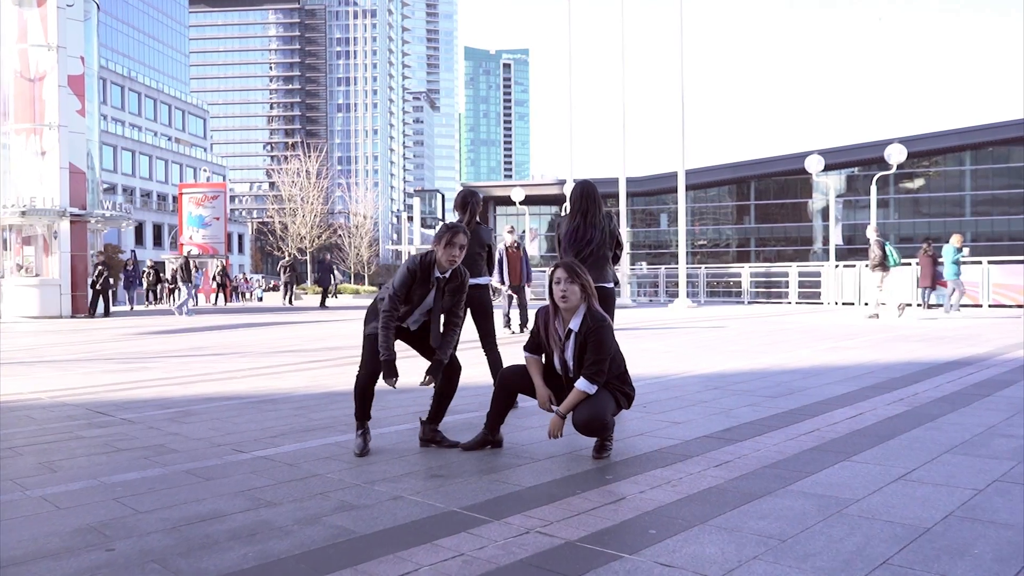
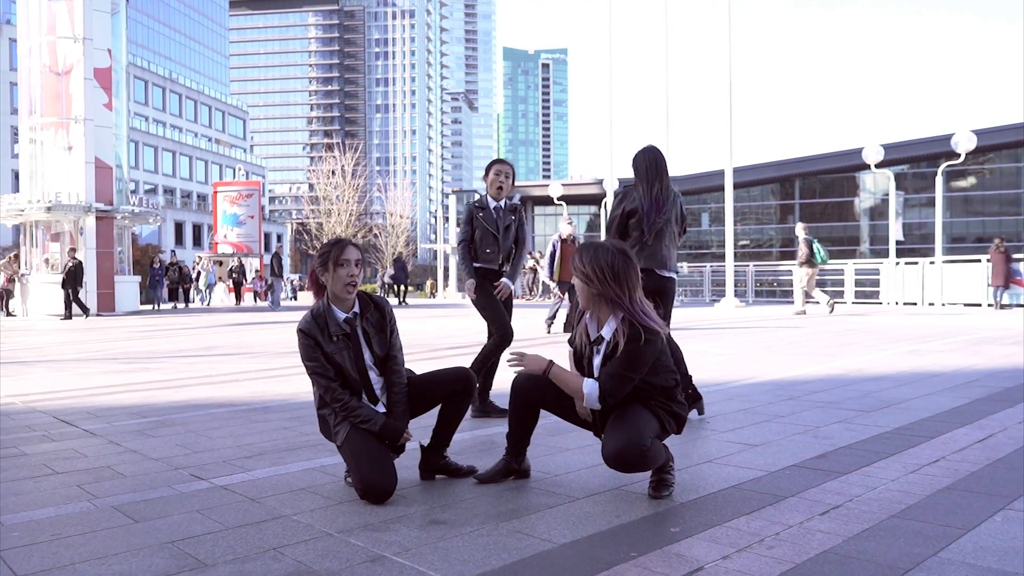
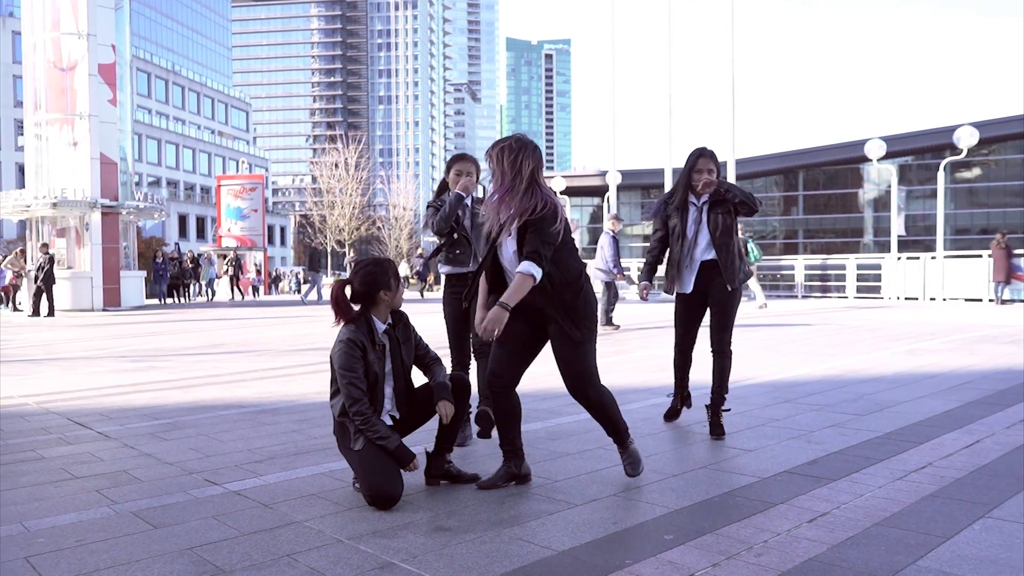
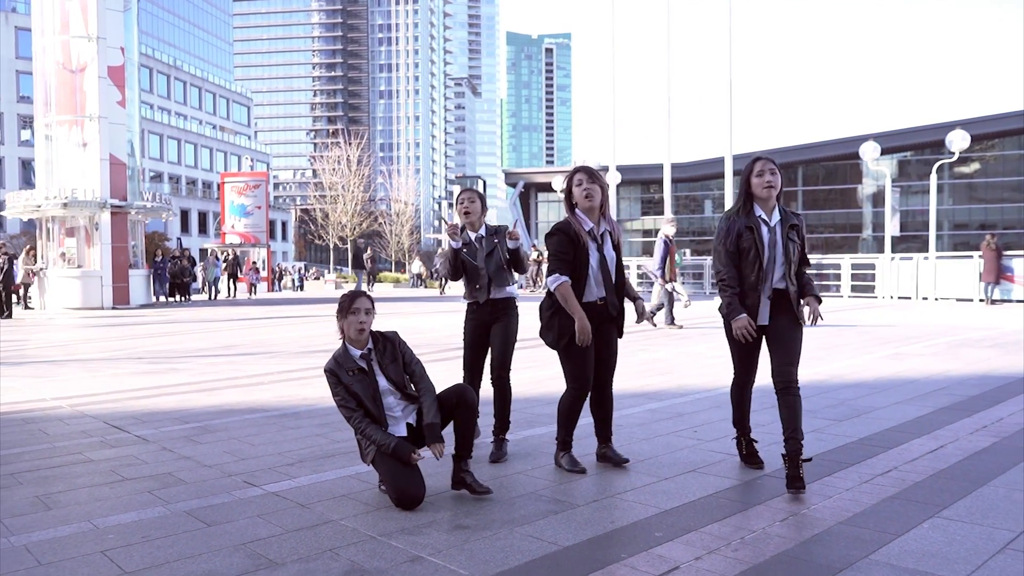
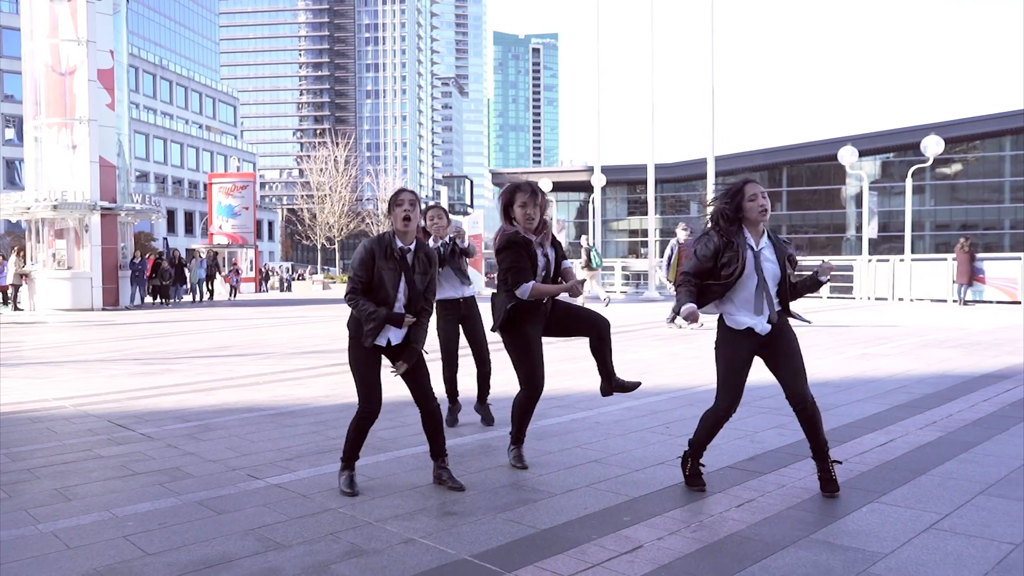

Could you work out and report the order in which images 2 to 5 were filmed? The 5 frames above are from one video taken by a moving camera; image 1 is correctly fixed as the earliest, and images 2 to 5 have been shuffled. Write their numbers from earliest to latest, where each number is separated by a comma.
2, 3, 4, 5
